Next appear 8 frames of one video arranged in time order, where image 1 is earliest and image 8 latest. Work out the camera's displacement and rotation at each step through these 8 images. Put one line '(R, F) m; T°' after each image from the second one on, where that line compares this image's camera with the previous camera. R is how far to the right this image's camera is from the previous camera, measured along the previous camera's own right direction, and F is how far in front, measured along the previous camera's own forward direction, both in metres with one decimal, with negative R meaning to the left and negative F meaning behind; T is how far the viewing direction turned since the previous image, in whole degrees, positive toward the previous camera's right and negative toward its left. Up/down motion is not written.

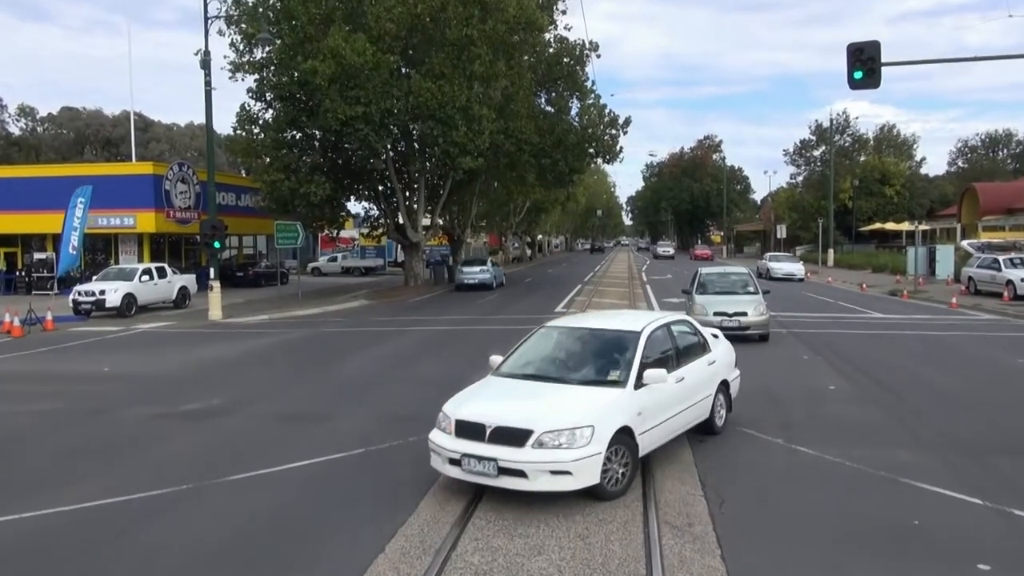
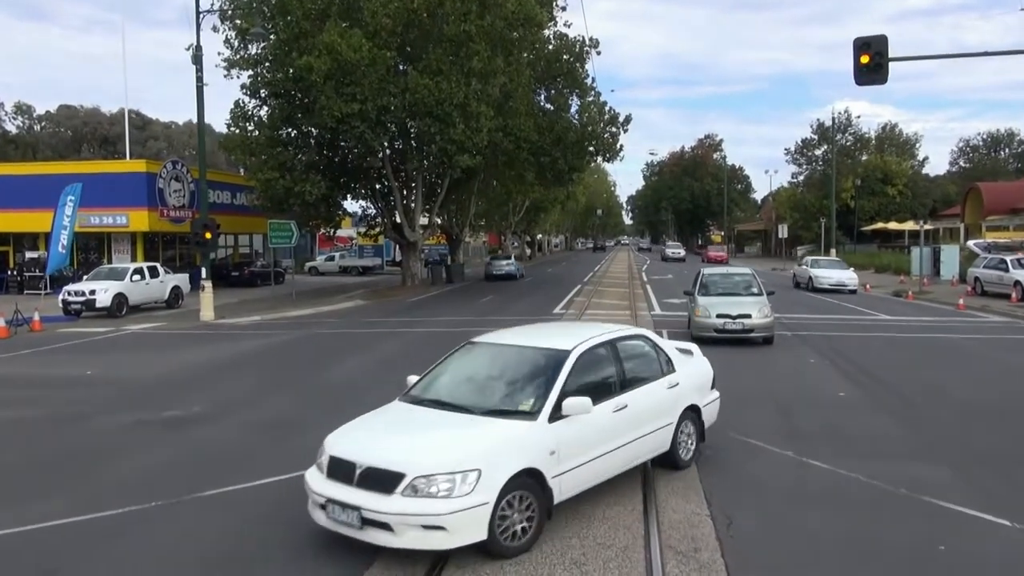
(+0.1, +0.5) m; 0°
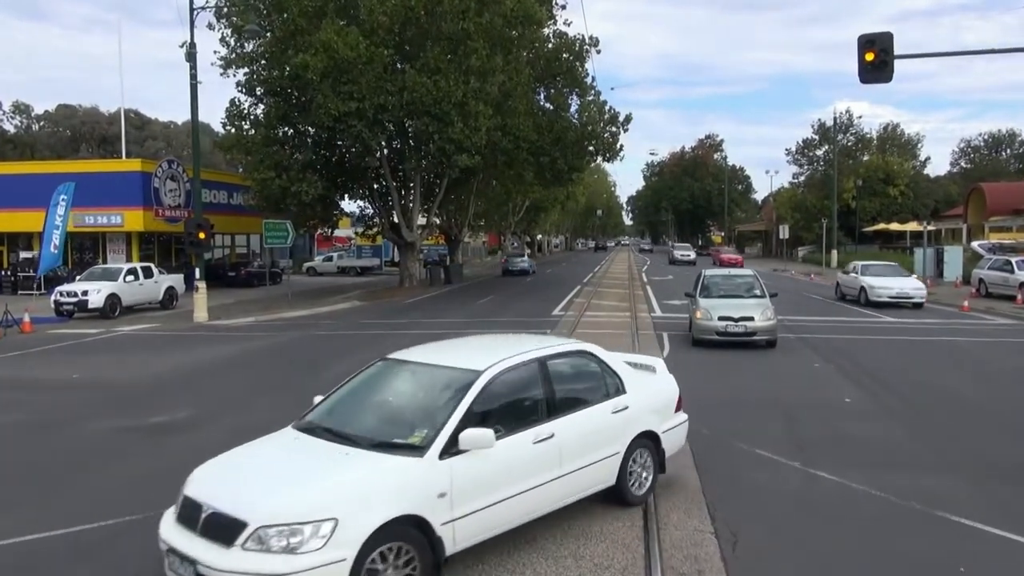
(+0.1, +0.4) m; 0°
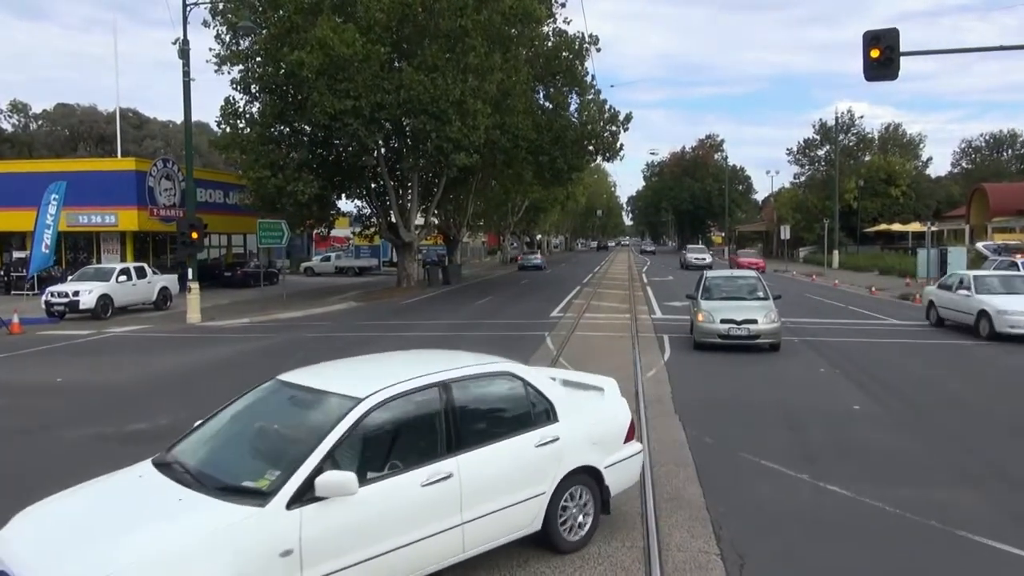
(+0.1, +0.4) m; 0°
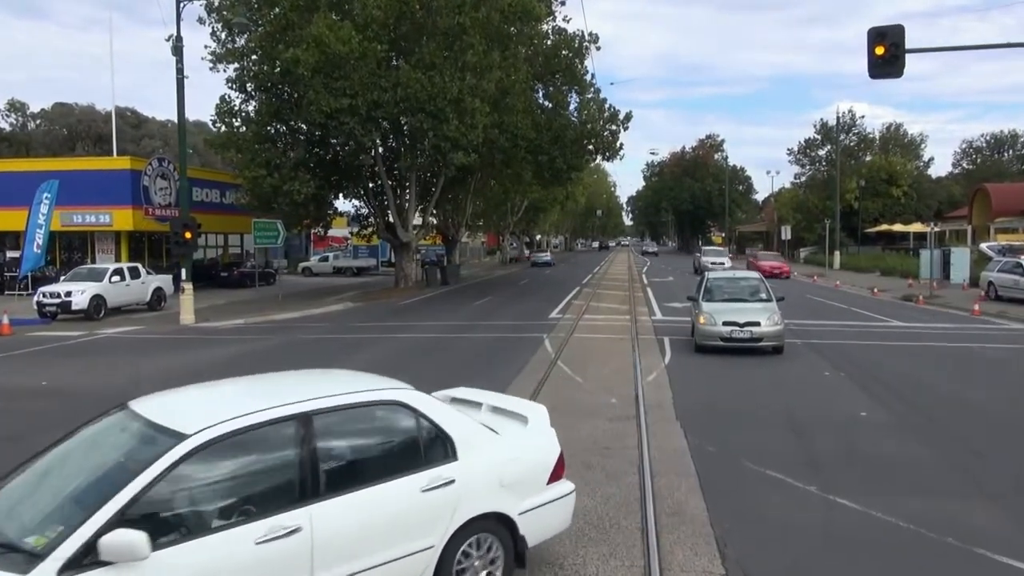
(0.0, +0.4) m; 0°
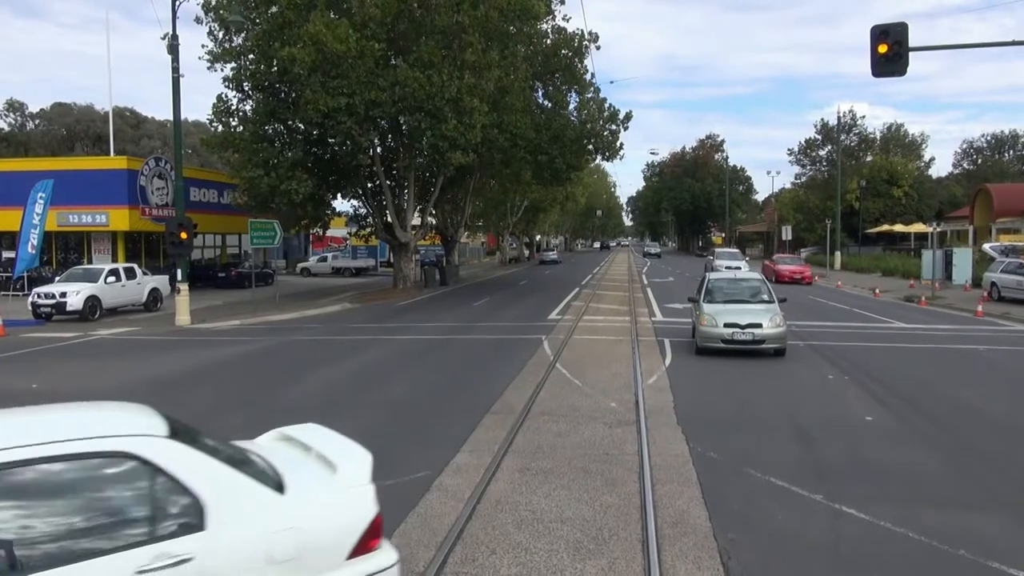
(0.0, +0.2) m; 0°
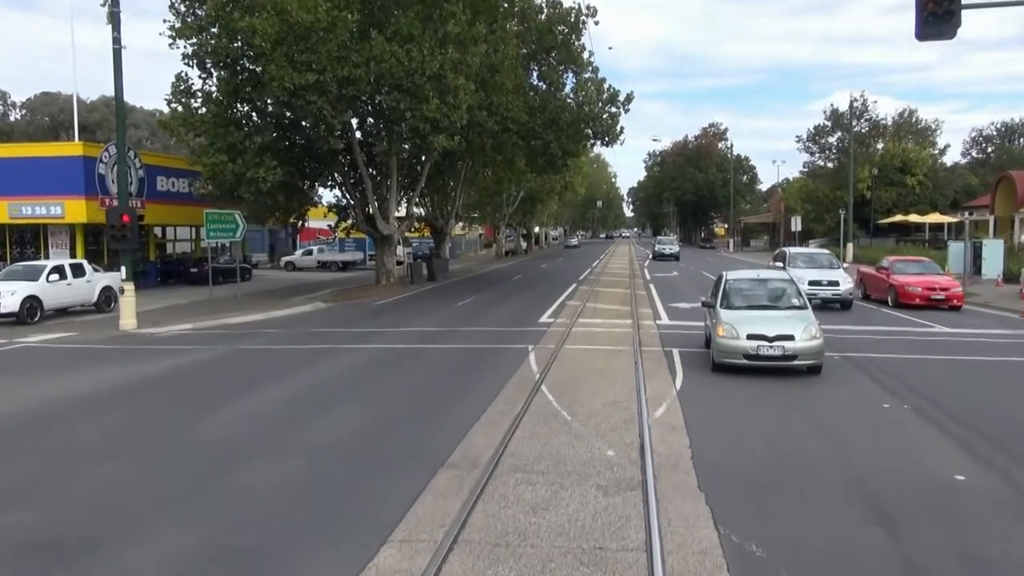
(+0.4, +2.9) m; 0°
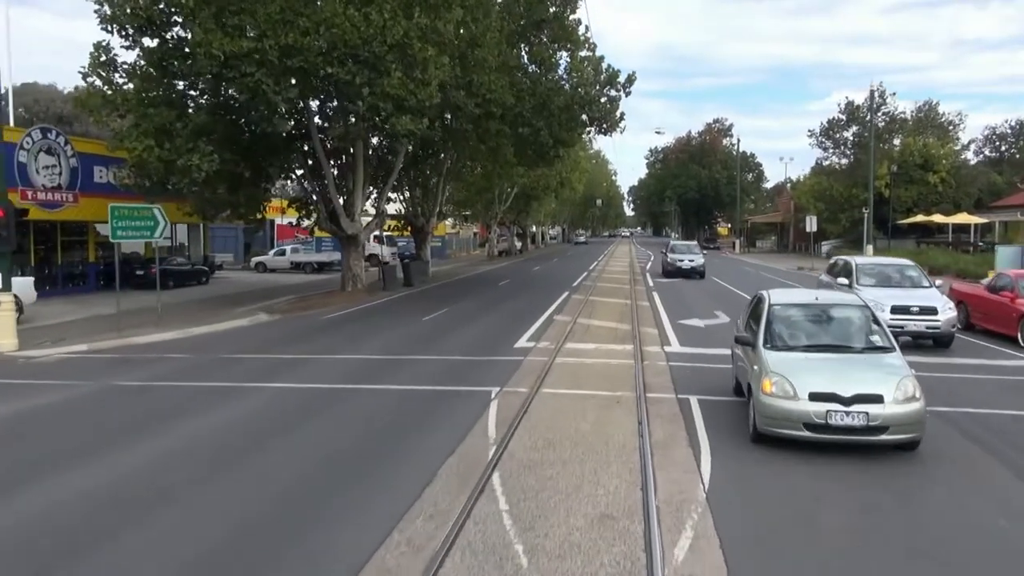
(+0.6, +4.4) m; 0°
